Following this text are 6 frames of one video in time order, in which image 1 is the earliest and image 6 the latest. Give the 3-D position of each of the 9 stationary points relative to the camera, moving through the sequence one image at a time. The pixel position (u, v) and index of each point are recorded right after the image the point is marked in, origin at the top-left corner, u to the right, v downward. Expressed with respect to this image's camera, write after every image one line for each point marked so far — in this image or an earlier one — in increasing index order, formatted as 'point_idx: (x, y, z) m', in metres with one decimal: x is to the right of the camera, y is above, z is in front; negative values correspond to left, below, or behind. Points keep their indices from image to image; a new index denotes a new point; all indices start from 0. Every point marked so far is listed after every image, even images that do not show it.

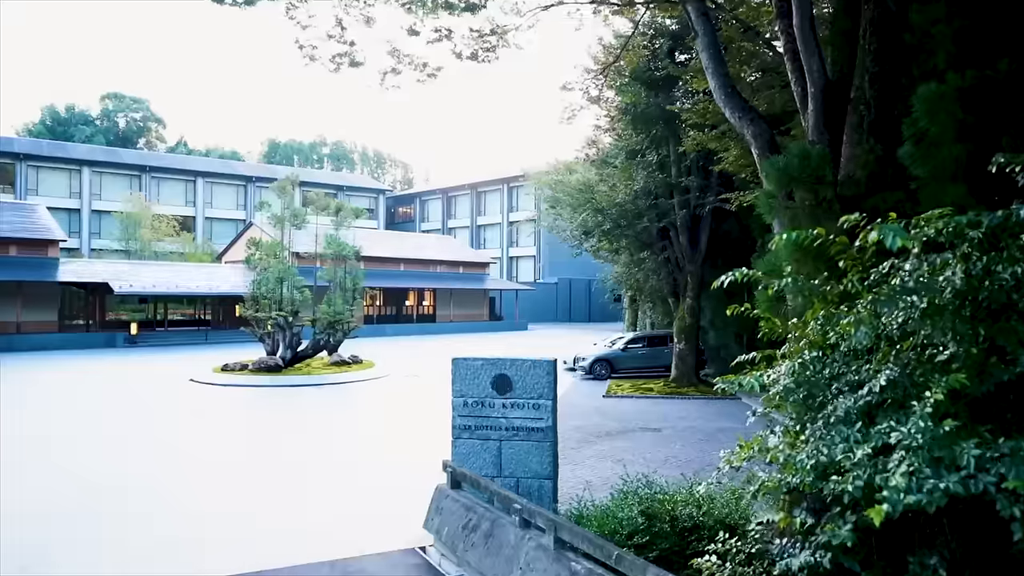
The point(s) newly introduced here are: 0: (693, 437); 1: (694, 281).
0: (+3.1, -2.5, +12.6) m
1: (+4.6, +0.2, +18.6) m
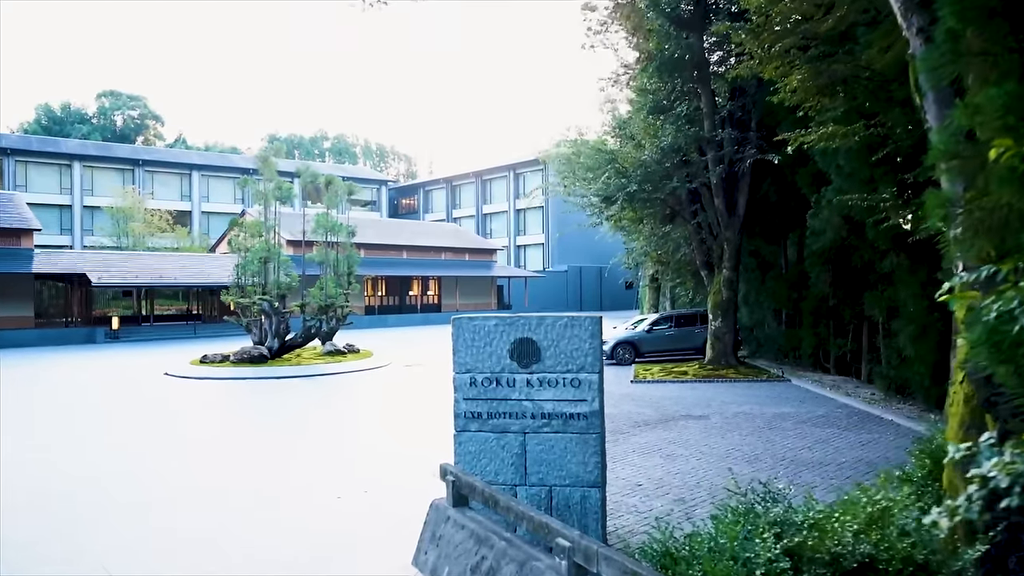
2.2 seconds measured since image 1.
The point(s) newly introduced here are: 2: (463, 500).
0: (+3.4, -1.9, +10.4) m
1: (+4.8, +0.9, +16.3) m
2: (-0.3, -1.3, +4.5) m
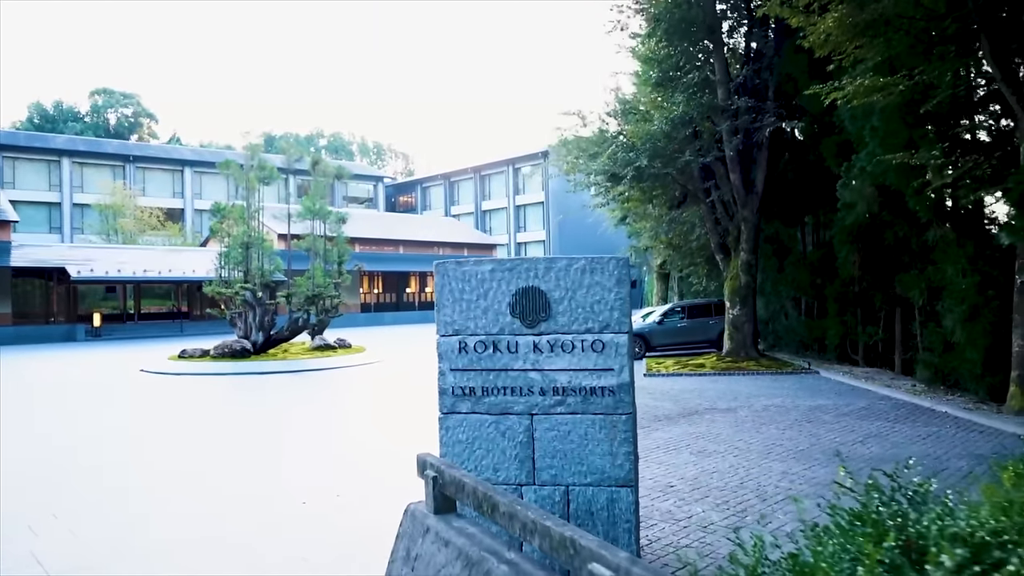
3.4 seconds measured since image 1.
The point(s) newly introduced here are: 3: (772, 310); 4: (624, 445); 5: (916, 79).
0: (+3.4, -1.6, +9.1) m
1: (+4.8, +1.2, +15.1) m
2: (-0.3, -1.0, +3.3) m
3: (+6.1, -0.5, +17.3) m
4: (+0.6, -0.8, +3.8) m
5: (+4.9, +2.5, +9.0) m
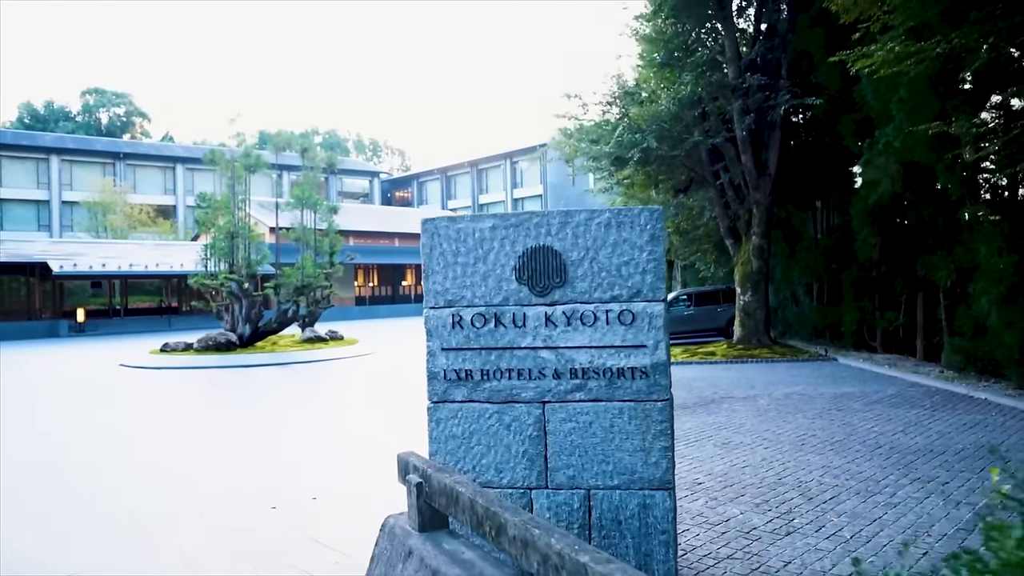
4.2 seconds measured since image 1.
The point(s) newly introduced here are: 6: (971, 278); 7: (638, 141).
0: (+3.4, -1.3, +8.4) m
1: (+4.8, +1.5, +14.4) m
2: (-0.3, -0.8, +2.5) m
3: (+6.1, -0.2, +16.6) m
4: (+0.6, -0.6, +3.1) m
5: (+4.9, +2.8, +8.3) m
6: (+6.6, +0.2, +10.6) m
7: (+2.4, +2.8, +14.1) m
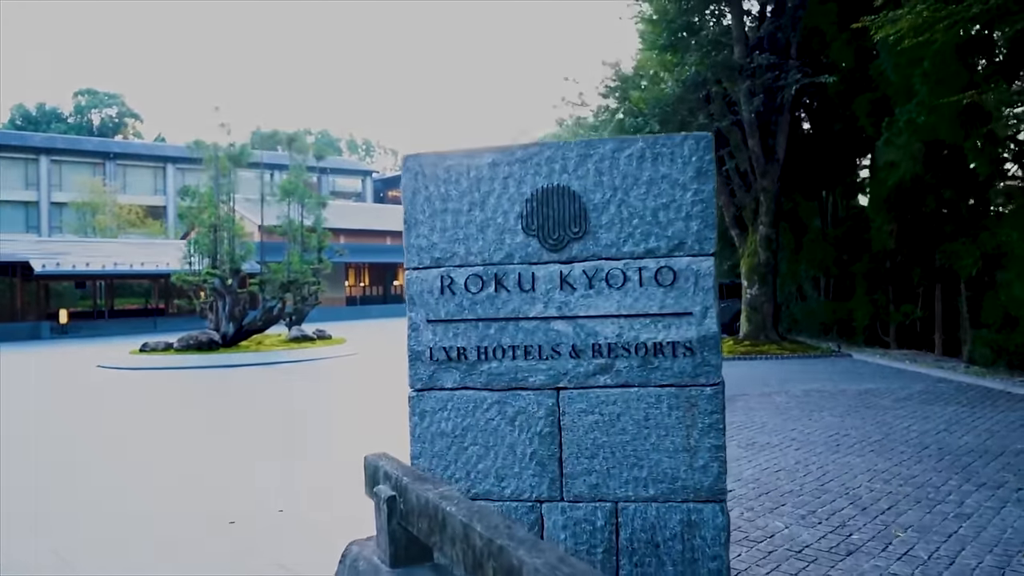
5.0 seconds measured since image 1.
0: (+3.4, -1.2, +7.7) m
1: (+4.7, +1.6, +13.7) m
2: (-0.2, -0.6, +1.8) m
3: (+6.0, -0.1, +15.9) m
4: (+0.6, -0.5, +2.4) m
5: (+4.9, +2.9, +7.6) m
6: (+6.6, +0.3, +10.0) m
7: (+2.3, +2.9, +13.4) m
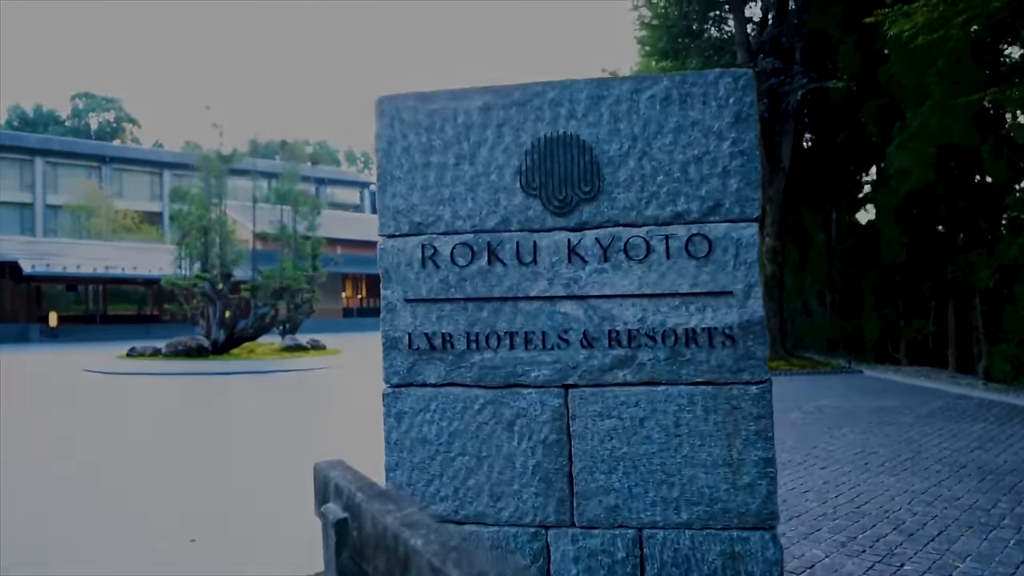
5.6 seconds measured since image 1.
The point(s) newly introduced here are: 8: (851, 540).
0: (+3.4, -1.3, +7.3) m
1: (+4.7, +1.4, +13.3) m
2: (-0.2, -0.5, +1.3) m
3: (+6.0, -0.4, +15.5) m
4: (+0.6, -0.4, +1.9) m
5: (+4.9, +2.9, +7.2) m
6: (+6.6, +0.1, +9.5) m
7: (+2.3, +2.8, +13.0) m
8: (+1.5, -1.2, +3.2) m
